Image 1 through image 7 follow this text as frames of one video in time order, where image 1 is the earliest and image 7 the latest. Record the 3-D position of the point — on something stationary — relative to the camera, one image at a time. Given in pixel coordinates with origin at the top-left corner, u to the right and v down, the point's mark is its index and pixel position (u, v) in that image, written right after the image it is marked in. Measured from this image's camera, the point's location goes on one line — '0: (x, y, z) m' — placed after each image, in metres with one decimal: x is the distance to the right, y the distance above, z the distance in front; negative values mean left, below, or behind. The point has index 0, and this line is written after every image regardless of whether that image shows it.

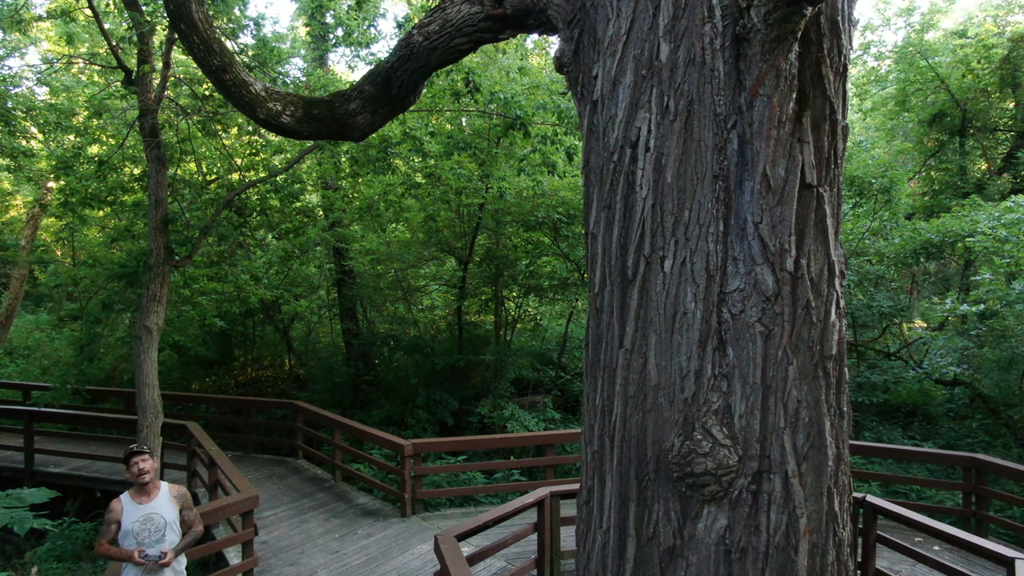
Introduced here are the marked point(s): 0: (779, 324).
0: (+0.6, -0.1, +2.5) m
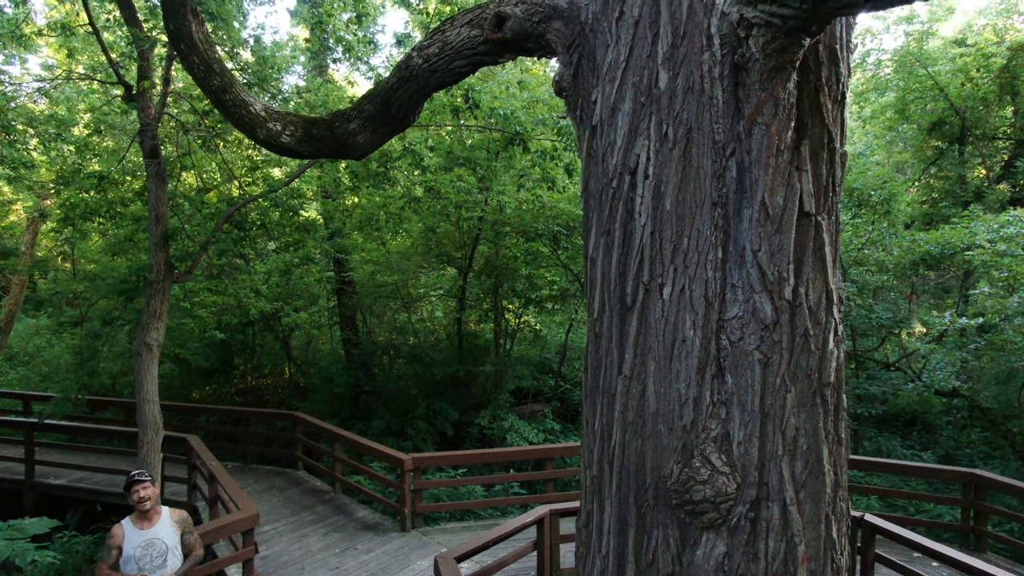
0: (+0.6, -0.1, +2.5) m
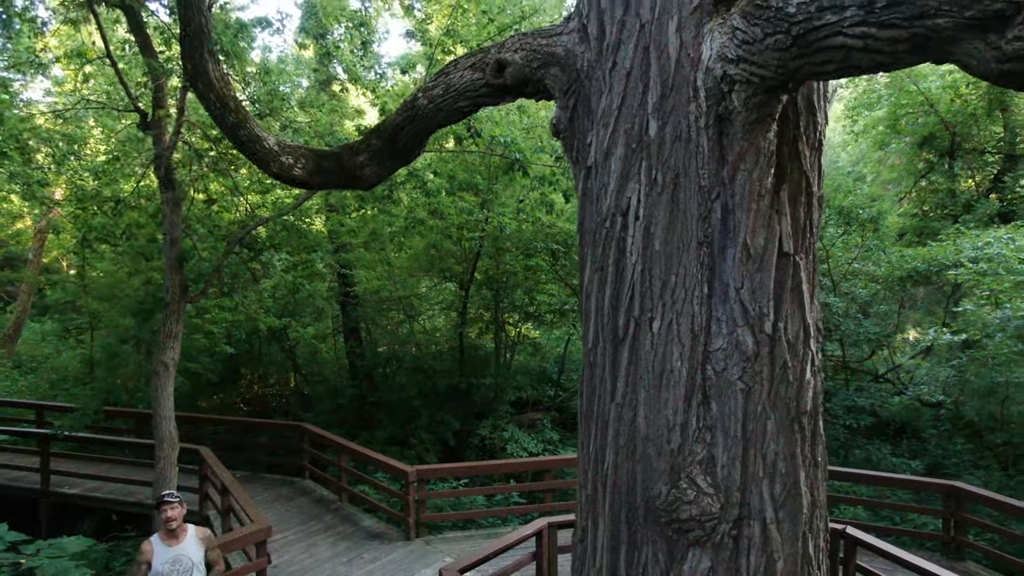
0: (+0.6, -0.2, +2.7) m
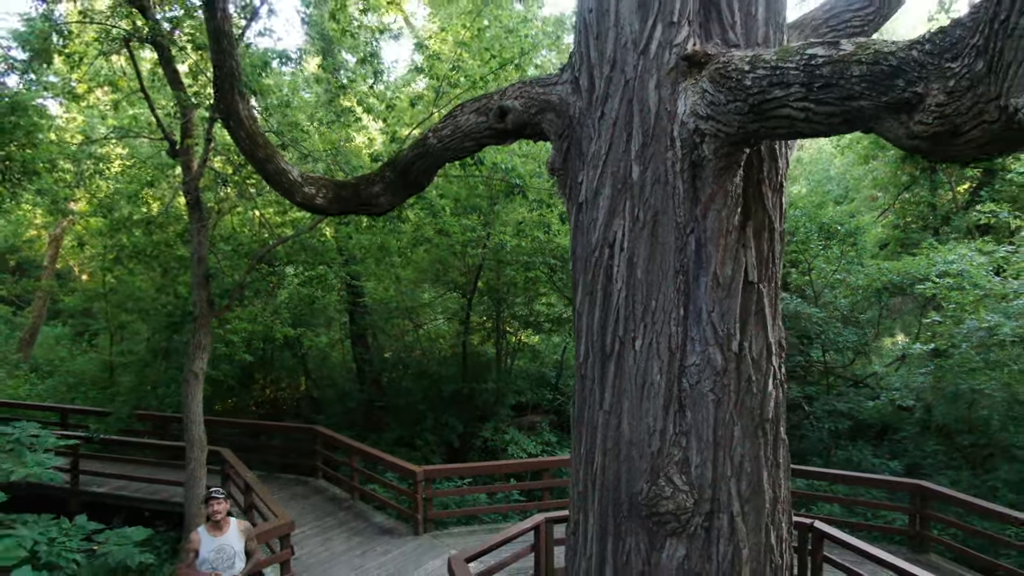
0: (+0.6, -0.3, +3.1) m
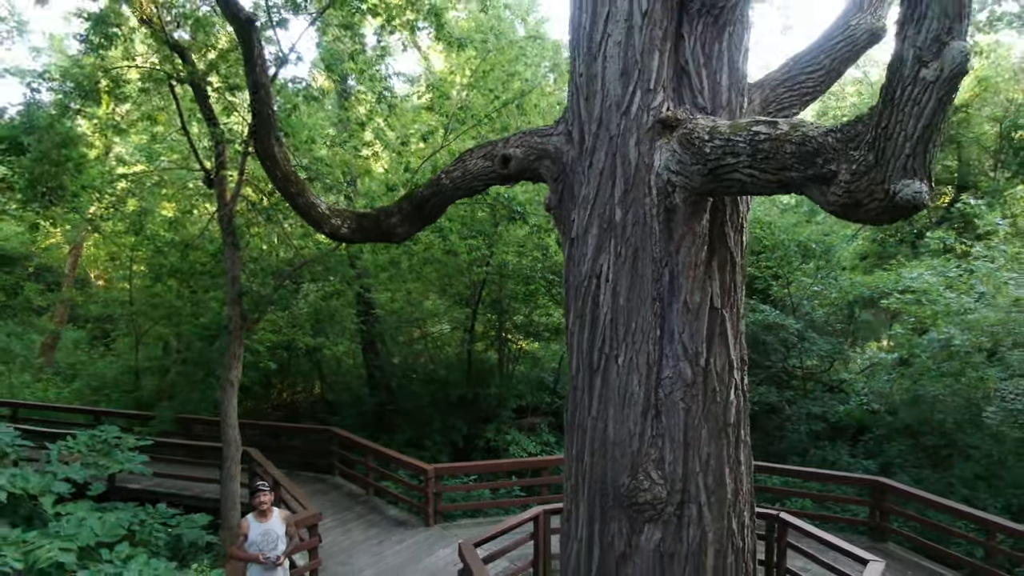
0: (+0.6, -0.4, +3.7) m
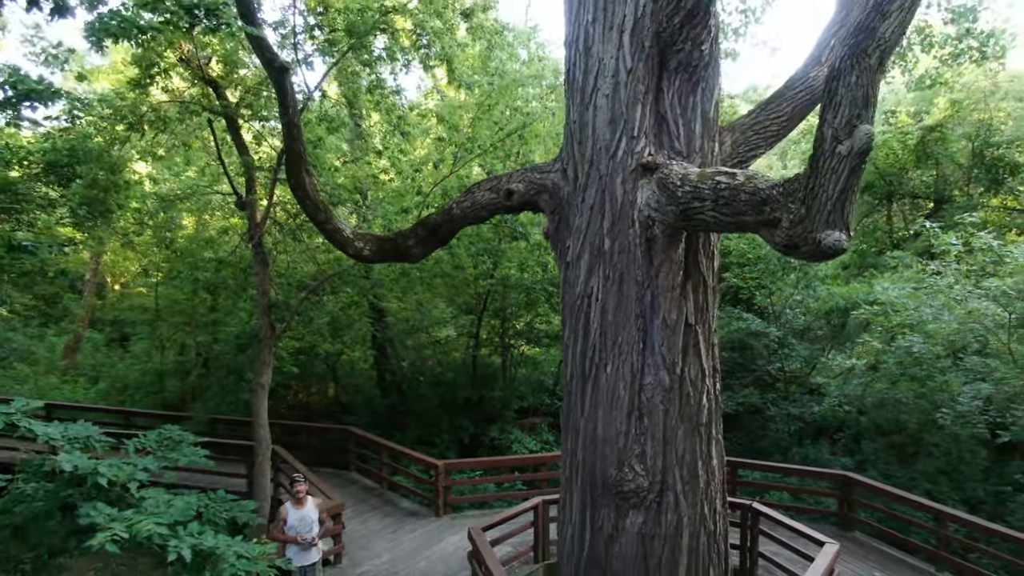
0: (+0.7, -0.5, +4.3) m
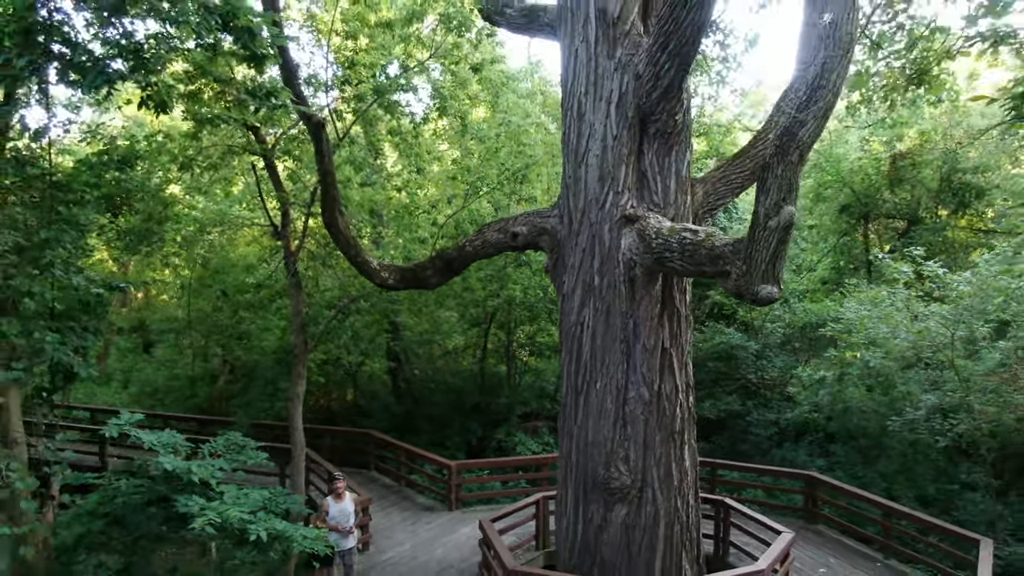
0: (+0.7, -0.6, +5.1) m
